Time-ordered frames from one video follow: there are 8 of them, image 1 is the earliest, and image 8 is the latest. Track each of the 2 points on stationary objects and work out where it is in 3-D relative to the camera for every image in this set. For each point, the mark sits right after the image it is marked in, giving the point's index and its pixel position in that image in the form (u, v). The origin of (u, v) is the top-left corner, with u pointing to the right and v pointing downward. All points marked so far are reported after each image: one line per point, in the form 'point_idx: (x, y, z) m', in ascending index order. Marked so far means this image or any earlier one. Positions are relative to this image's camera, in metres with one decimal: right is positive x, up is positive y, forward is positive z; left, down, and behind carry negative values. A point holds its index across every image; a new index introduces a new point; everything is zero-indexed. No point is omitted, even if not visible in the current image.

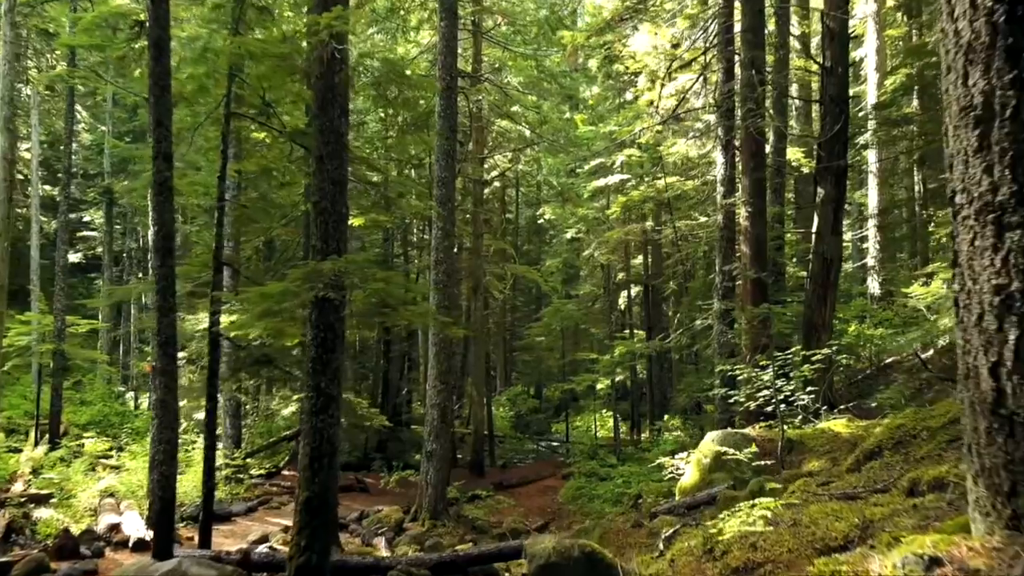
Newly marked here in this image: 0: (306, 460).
0: (-1.7, -1.4, +6.4) m
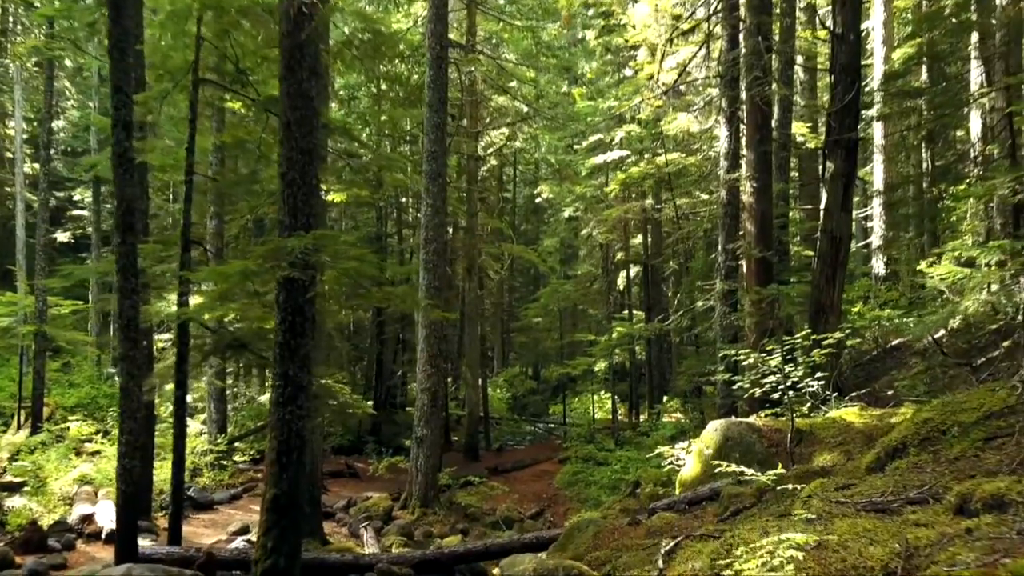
0: (-1.8, -1.3, +5.9) m
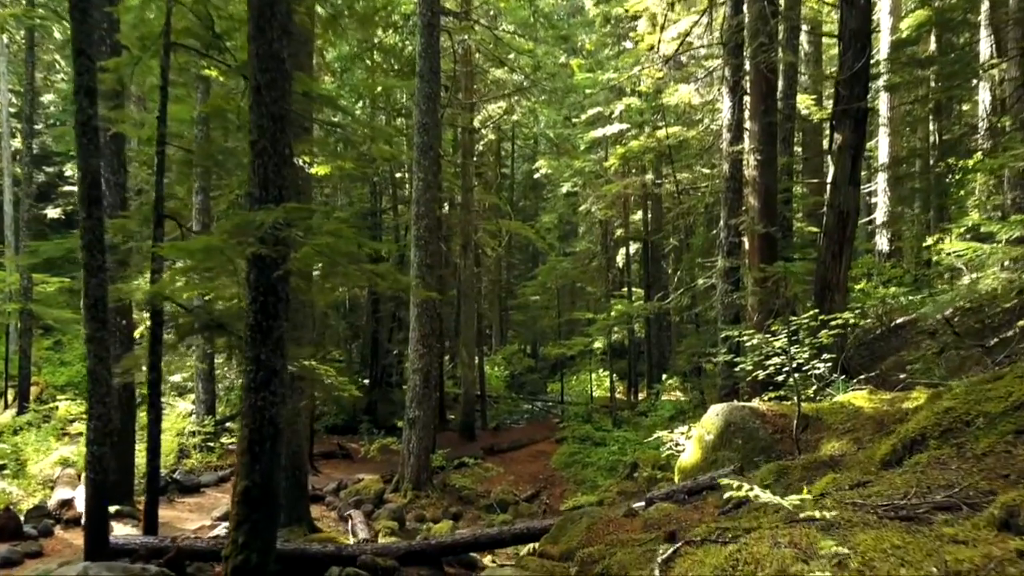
0: (-1.9, -1.1, +5.5) m
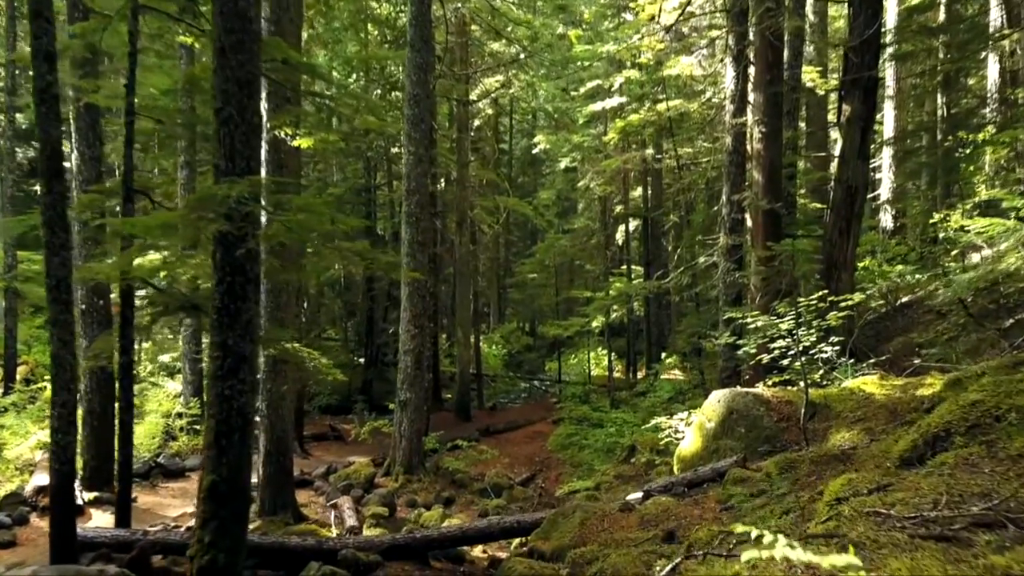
0: (-2.0, -1.0, +5.1) m
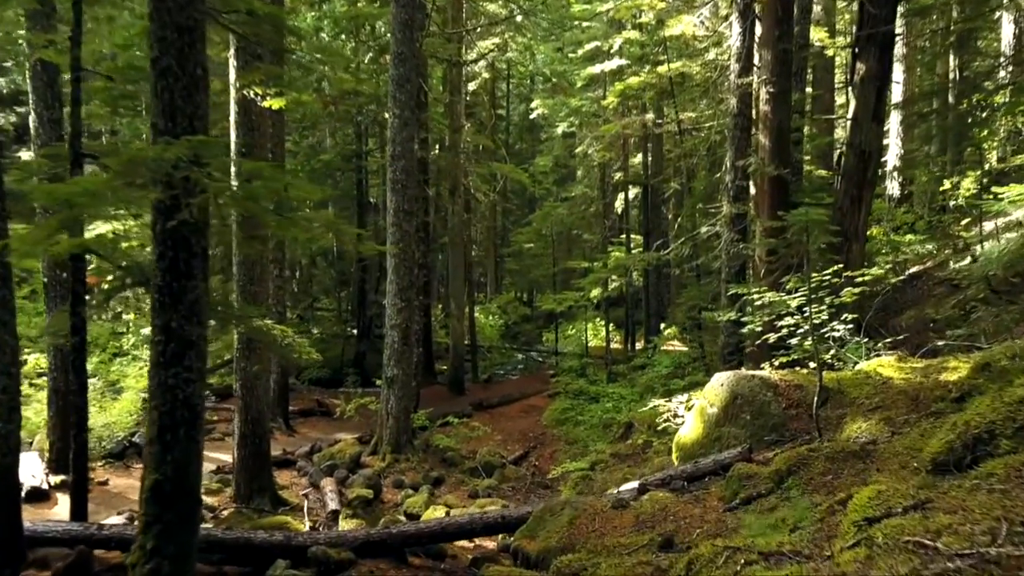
0: (-2.1, -0.8, +4.6) m
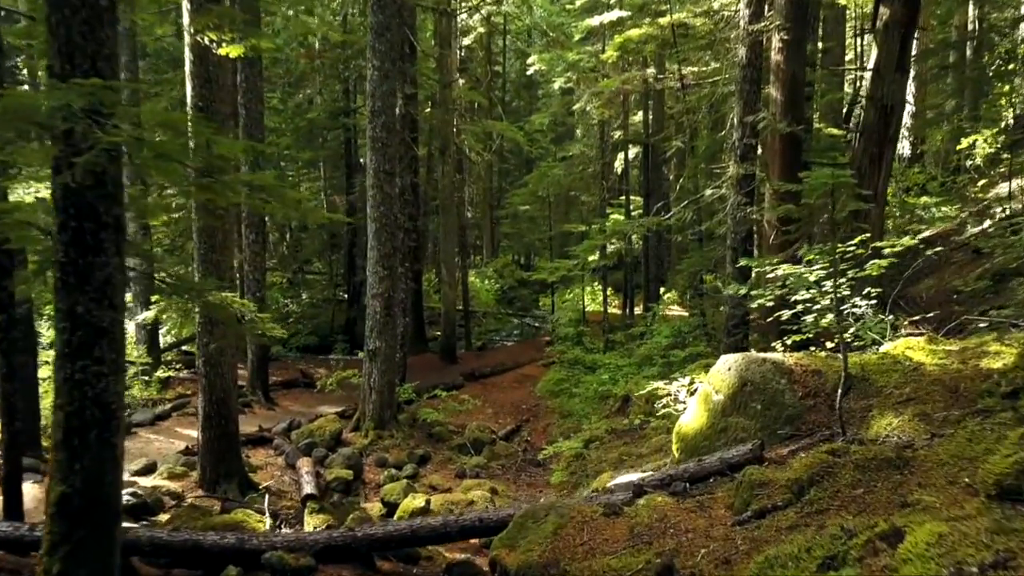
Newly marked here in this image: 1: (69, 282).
0: (-2.3, -0.7, +3.9) m
1: (-2.2, 0.0, +3.8) m
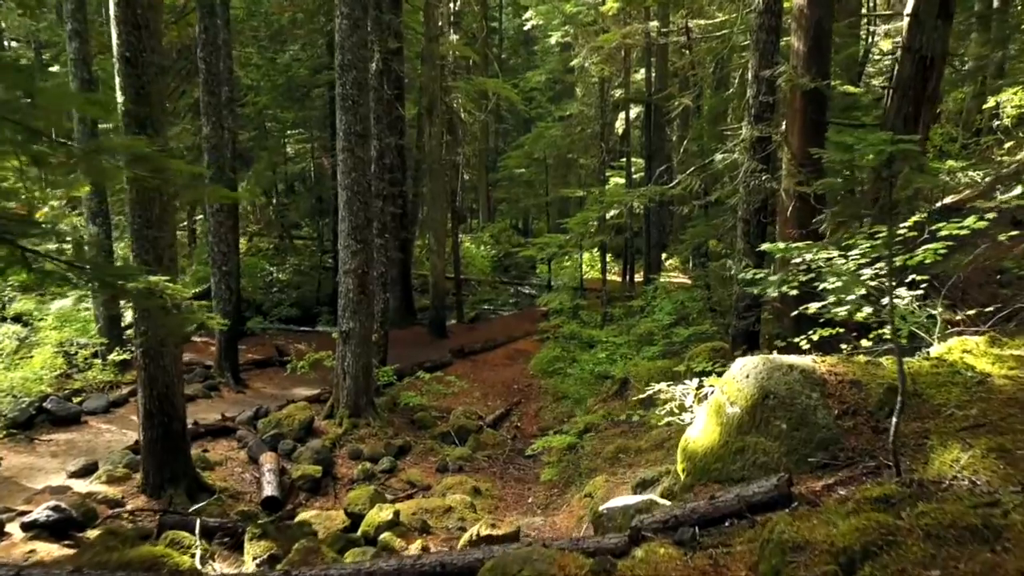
0: (-2.4, -0.8, +2.9) m
1: (-2.3, 0.0, +2.8) m
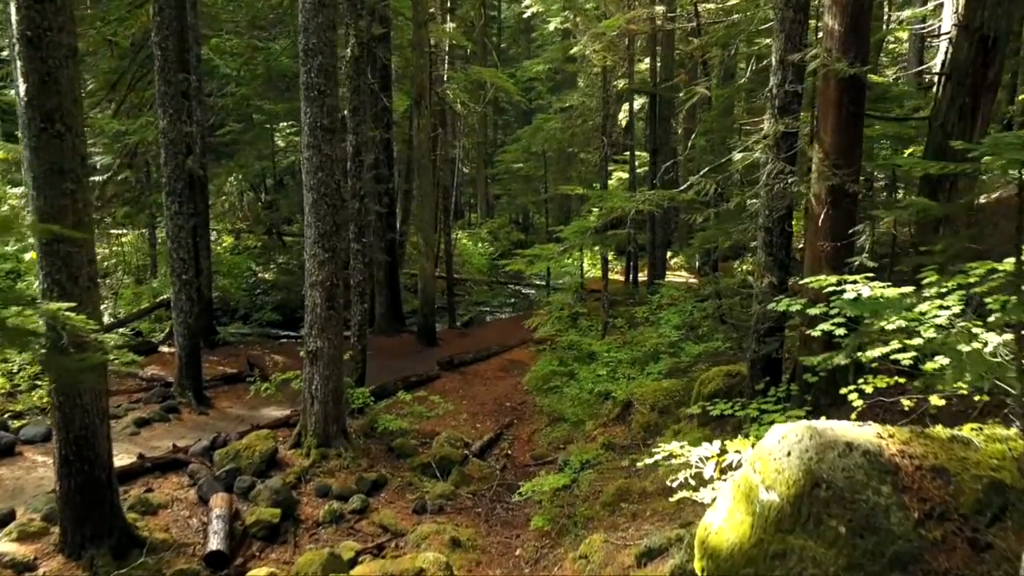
0: (-2.6, -1.0, +1.8) m
1: (-2.5, -0.2, +1.7) m
